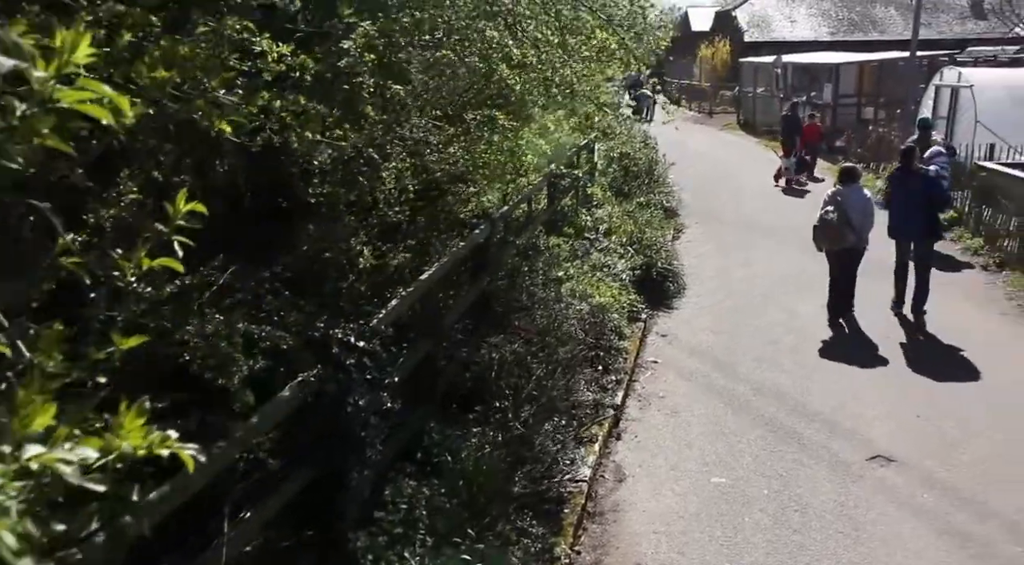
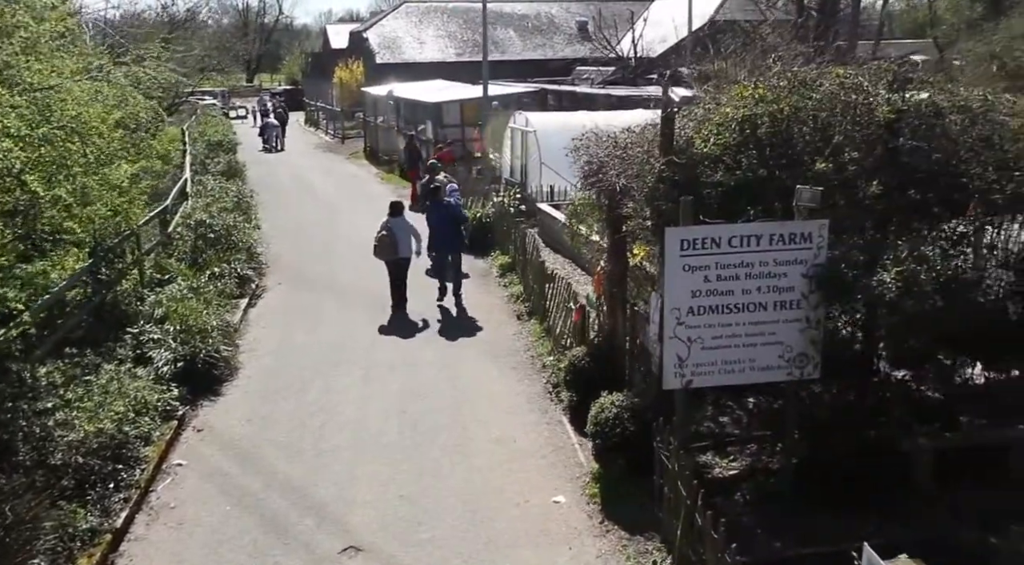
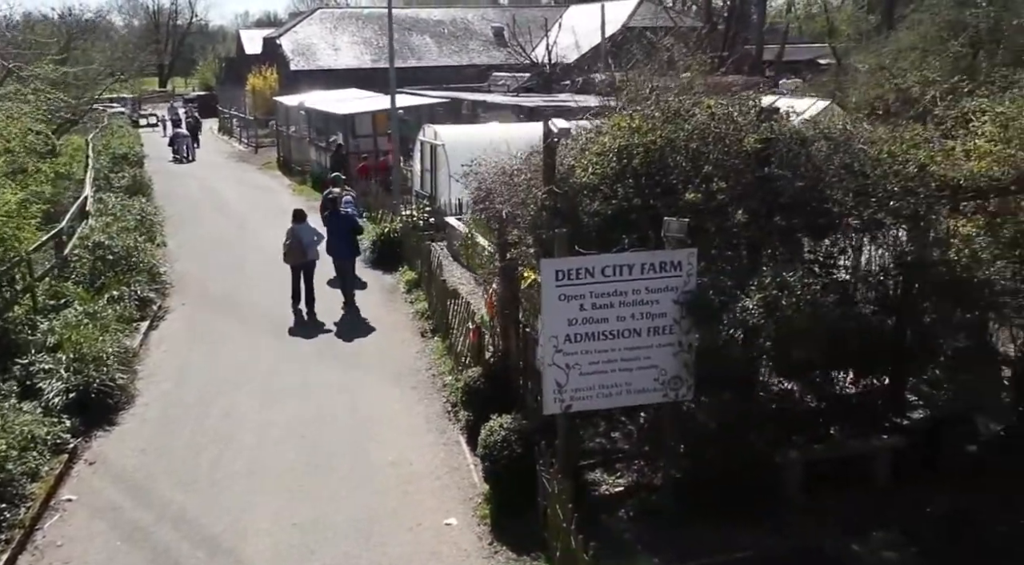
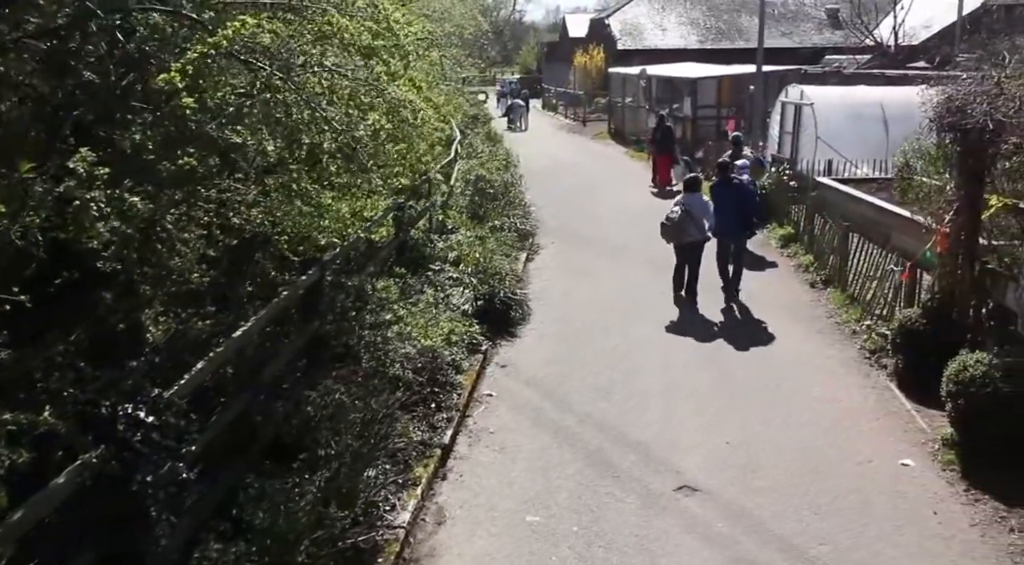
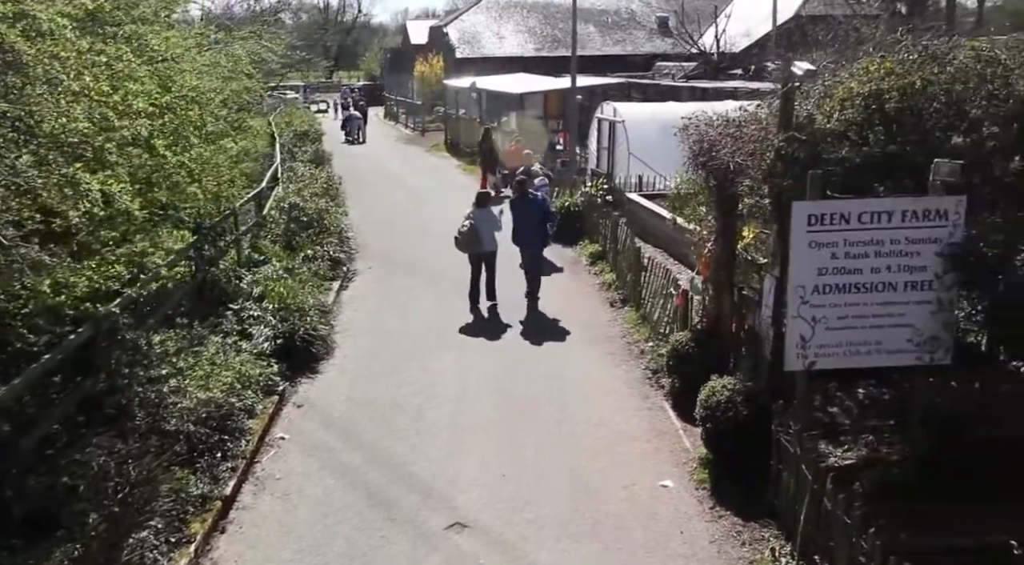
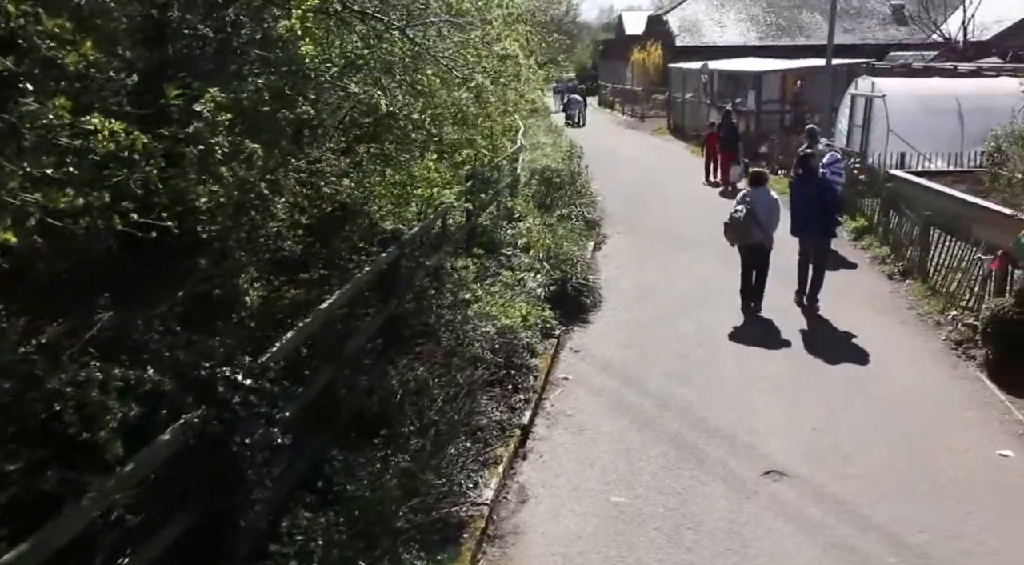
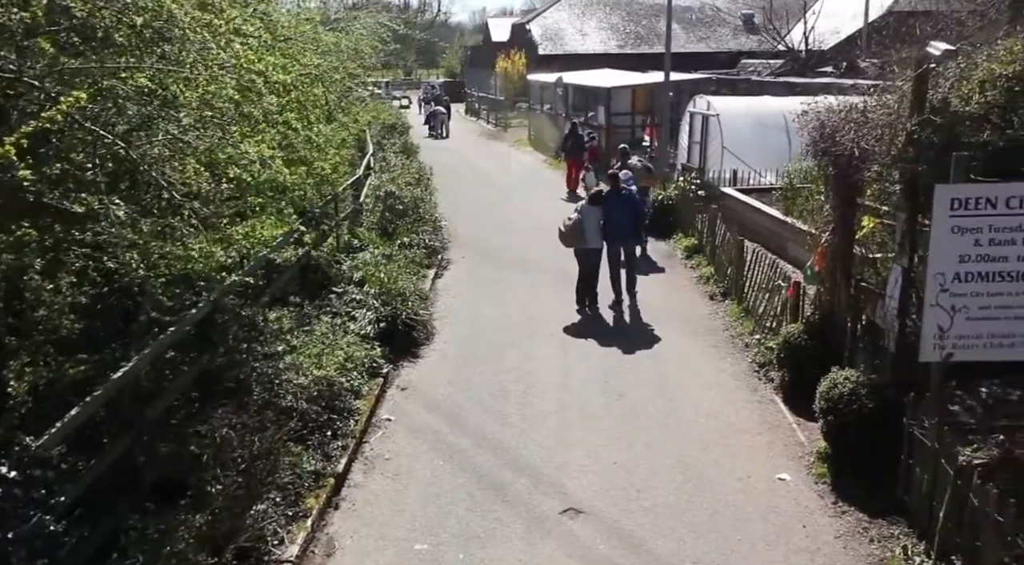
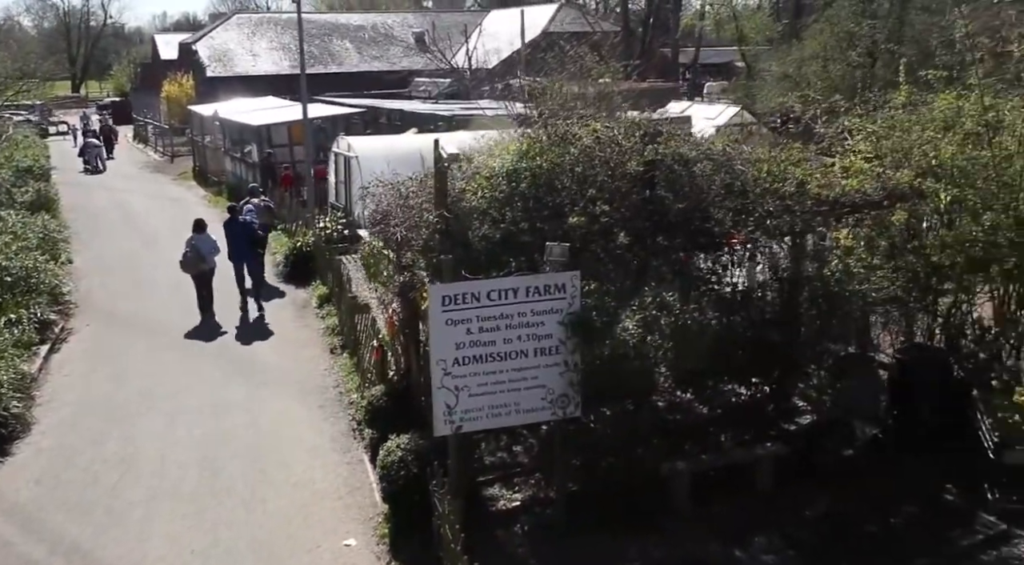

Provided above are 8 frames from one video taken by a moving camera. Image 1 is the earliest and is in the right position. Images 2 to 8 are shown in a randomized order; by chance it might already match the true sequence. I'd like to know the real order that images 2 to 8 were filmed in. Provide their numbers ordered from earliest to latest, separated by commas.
6, 4, 7, 5, 2, 3, 8
